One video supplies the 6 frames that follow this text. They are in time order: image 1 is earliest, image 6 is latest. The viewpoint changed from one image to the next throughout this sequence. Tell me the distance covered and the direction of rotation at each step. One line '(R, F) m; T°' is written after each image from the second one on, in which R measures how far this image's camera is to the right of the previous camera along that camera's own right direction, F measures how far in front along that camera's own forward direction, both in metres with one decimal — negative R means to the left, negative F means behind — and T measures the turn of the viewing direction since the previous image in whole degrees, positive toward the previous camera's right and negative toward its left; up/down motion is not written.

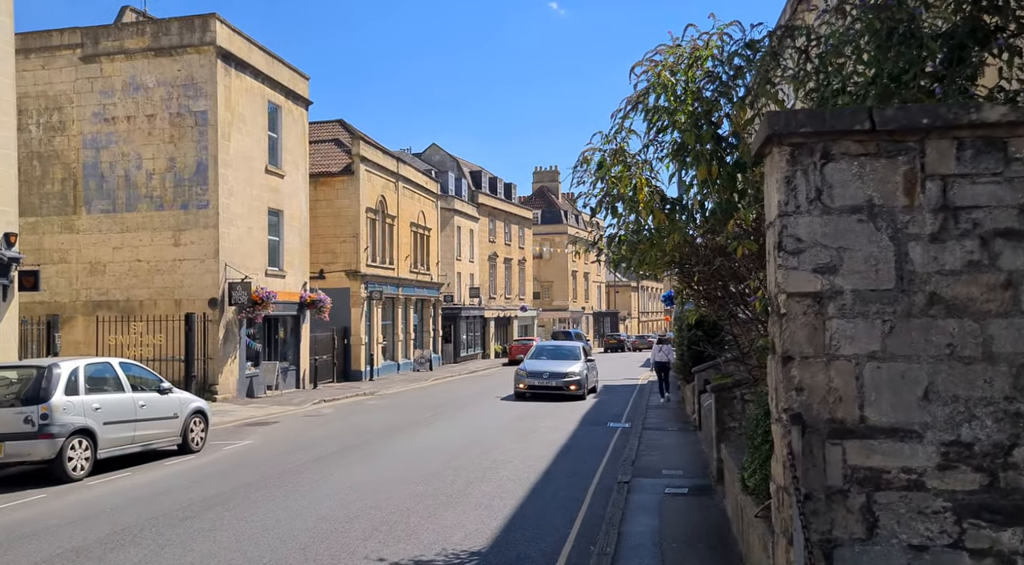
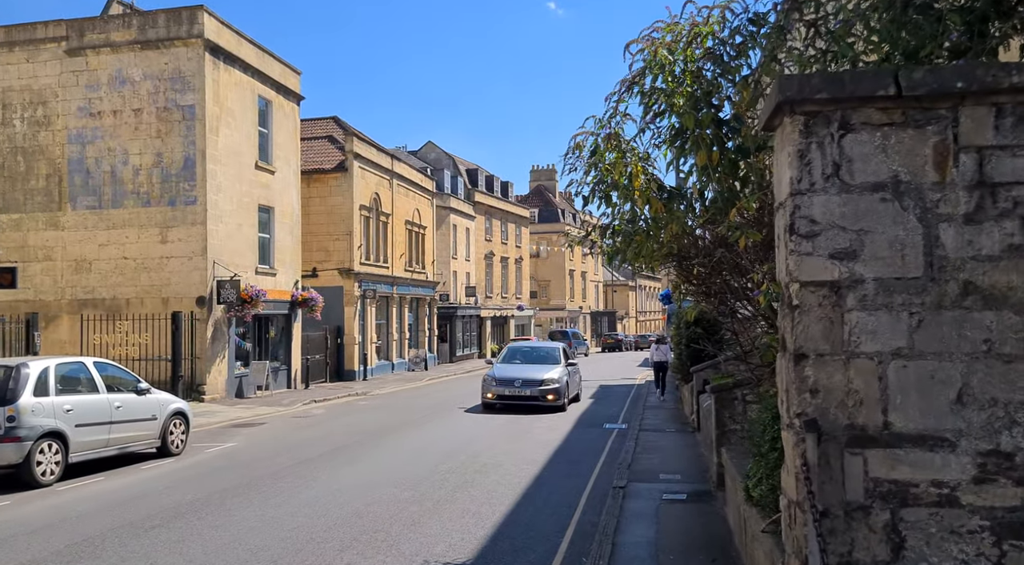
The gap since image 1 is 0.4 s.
(+0.1, +0.5) m; 0°
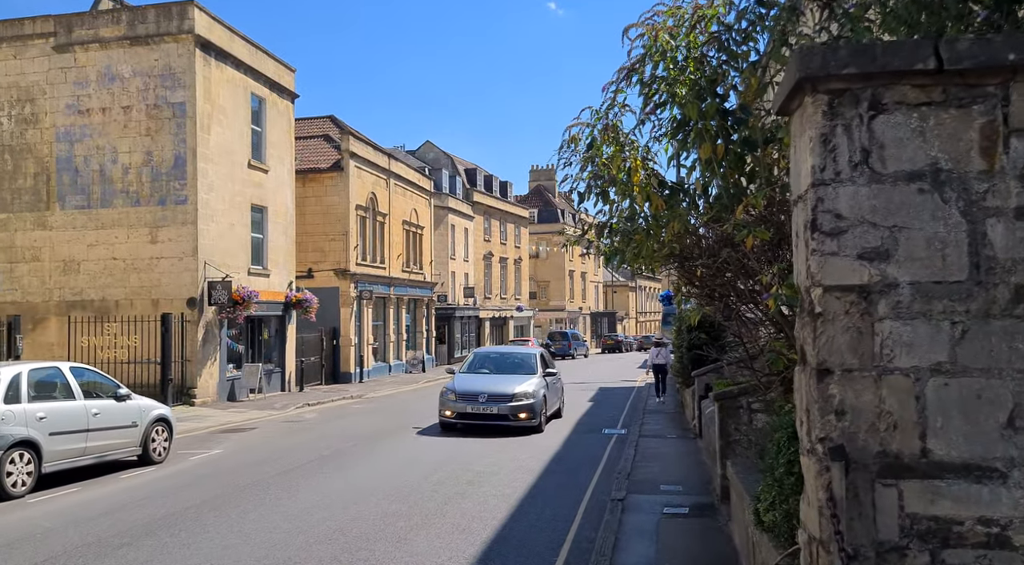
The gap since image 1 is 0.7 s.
(+0.1, +0.4) m; 0°
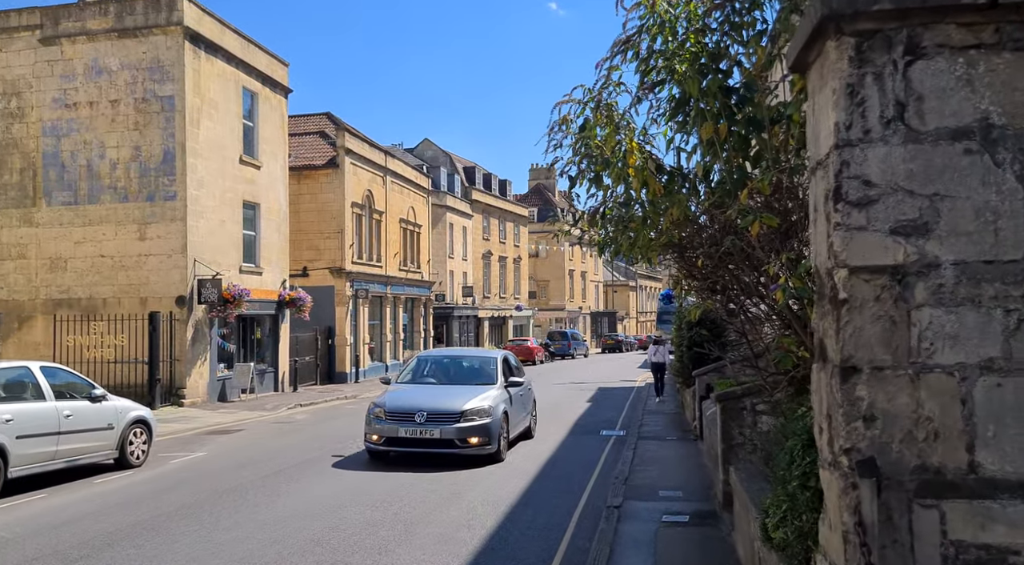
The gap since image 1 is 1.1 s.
(+0.1, +0.5) m; 0°
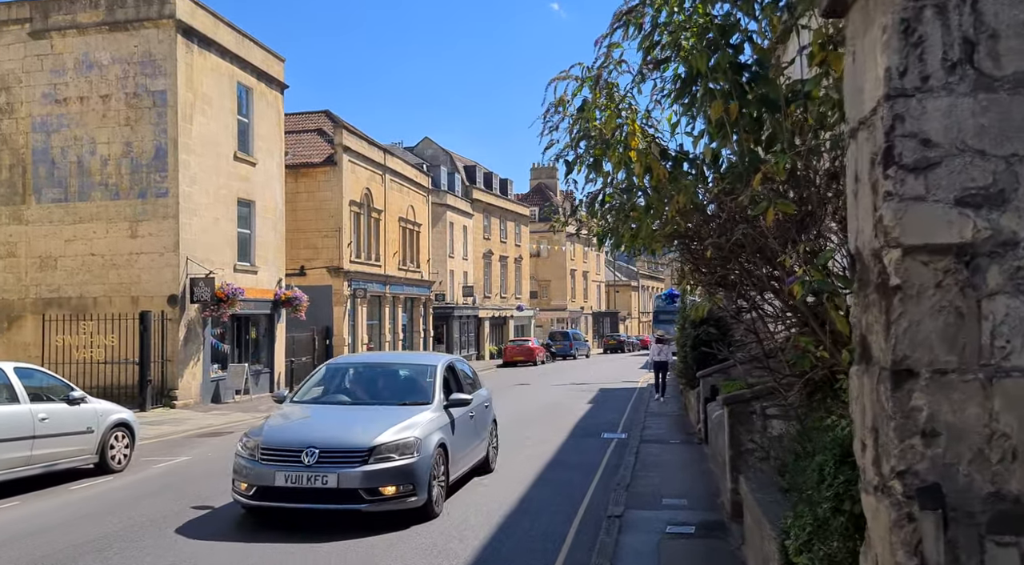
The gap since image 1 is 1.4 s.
(+0.1, +0.5) m; 0°
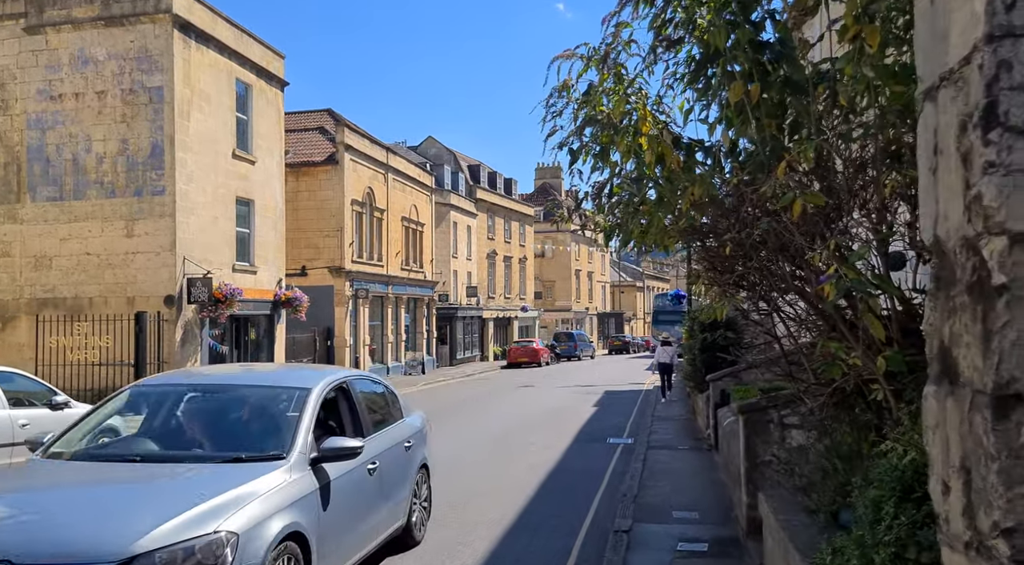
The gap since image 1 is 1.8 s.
(0.0, +0.5) m; 0°
